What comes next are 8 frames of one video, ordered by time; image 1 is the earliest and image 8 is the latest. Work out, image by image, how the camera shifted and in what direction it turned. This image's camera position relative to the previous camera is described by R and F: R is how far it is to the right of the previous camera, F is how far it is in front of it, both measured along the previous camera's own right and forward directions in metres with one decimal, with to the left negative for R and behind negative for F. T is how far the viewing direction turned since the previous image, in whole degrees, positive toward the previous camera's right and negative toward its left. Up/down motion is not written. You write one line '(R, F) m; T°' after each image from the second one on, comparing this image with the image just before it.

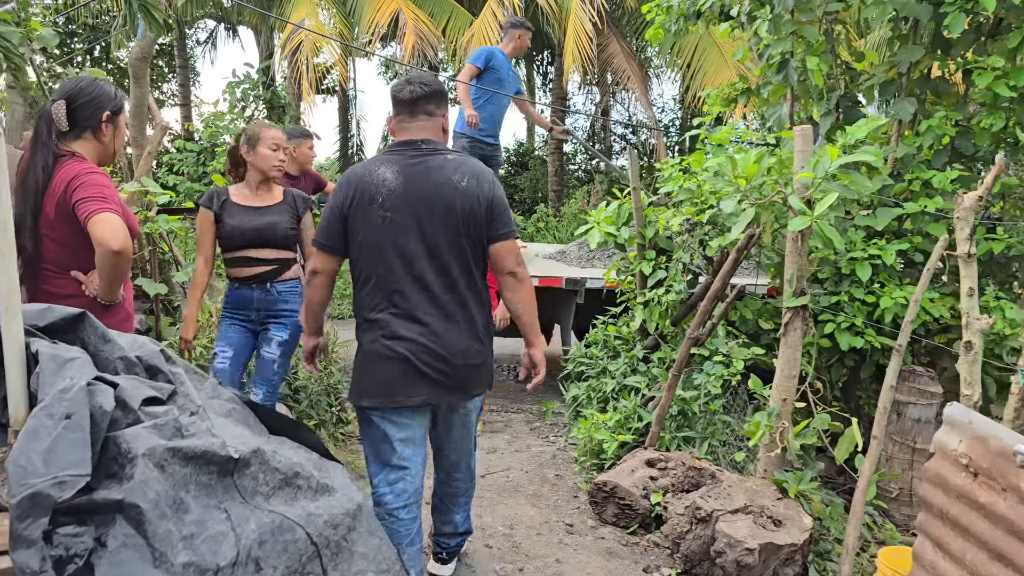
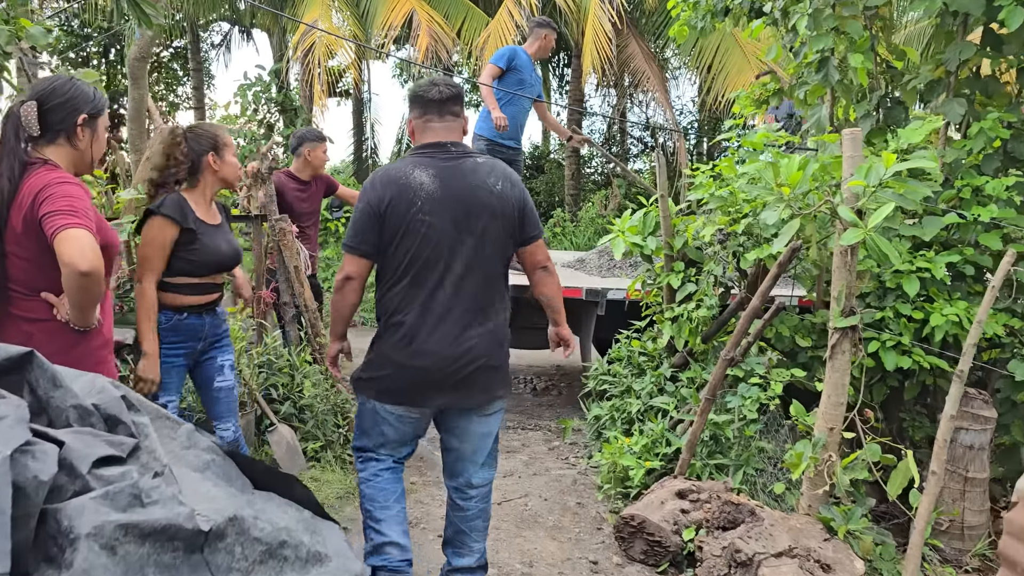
(0.0, +0.3) m; -1°
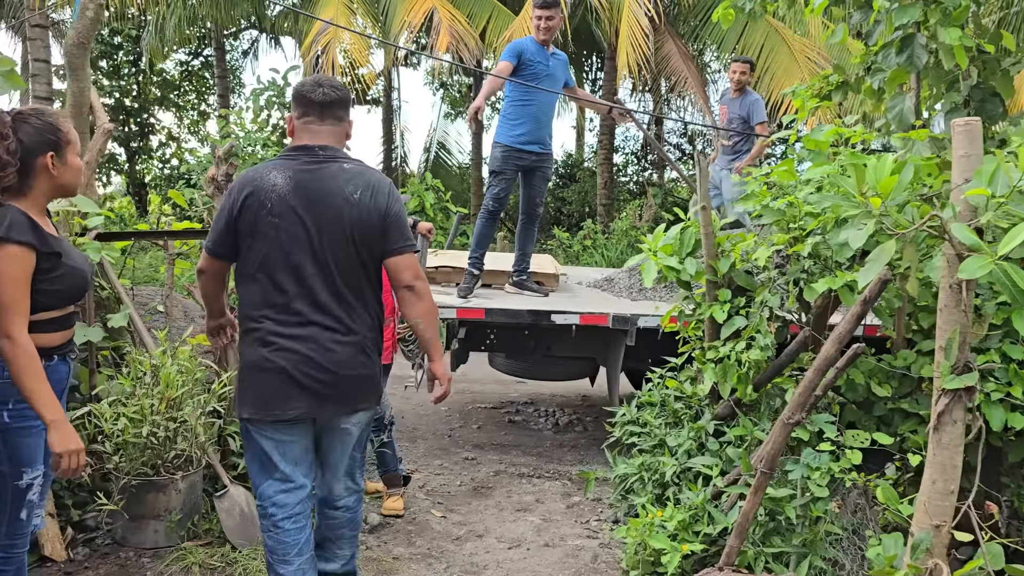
(+0.1, +0.8) m; -2°
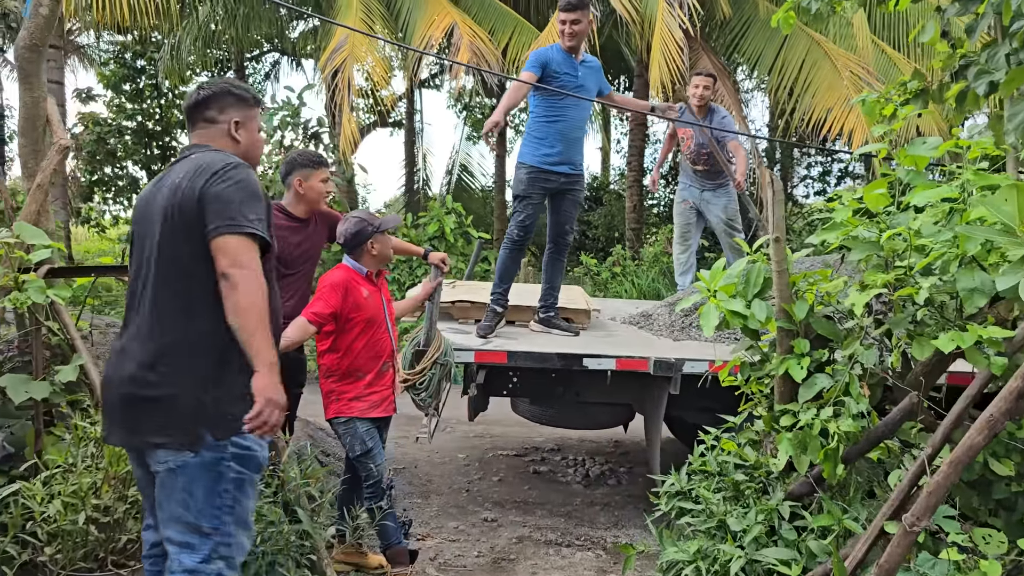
(0.0, +0.6) m; -2°
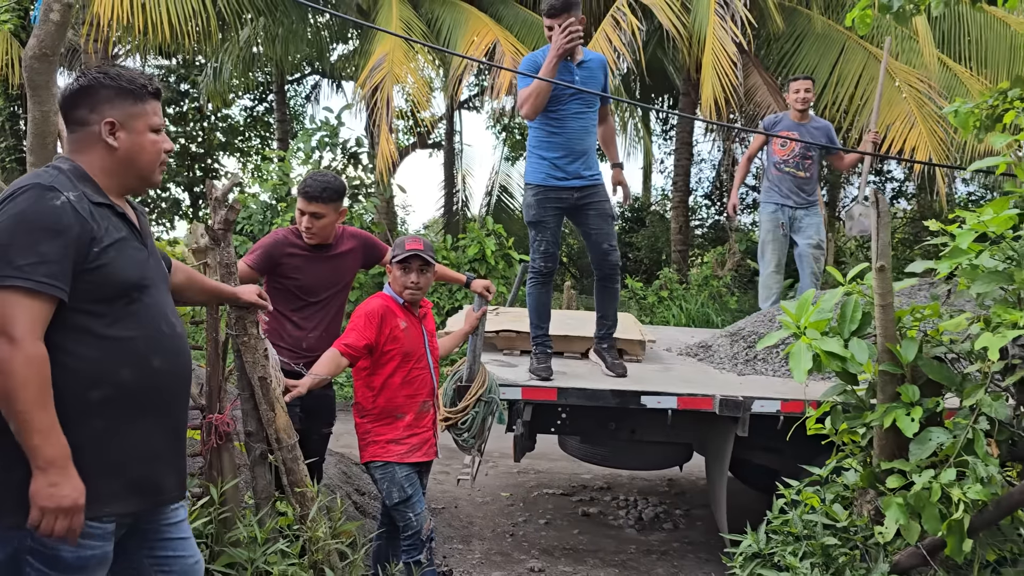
(-0.1, +0.3) m; -3°
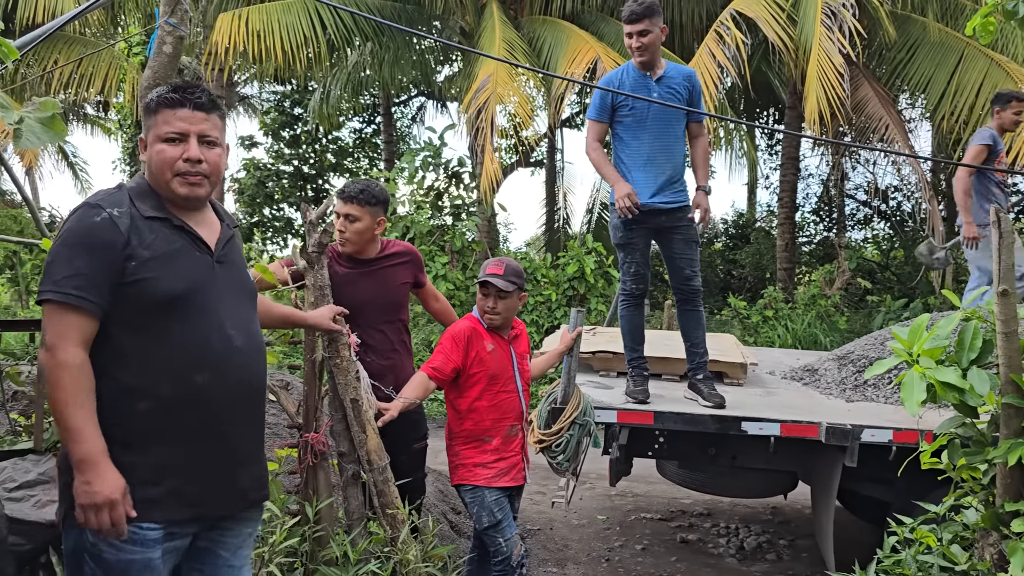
(0.0, 0.0) m; -7°
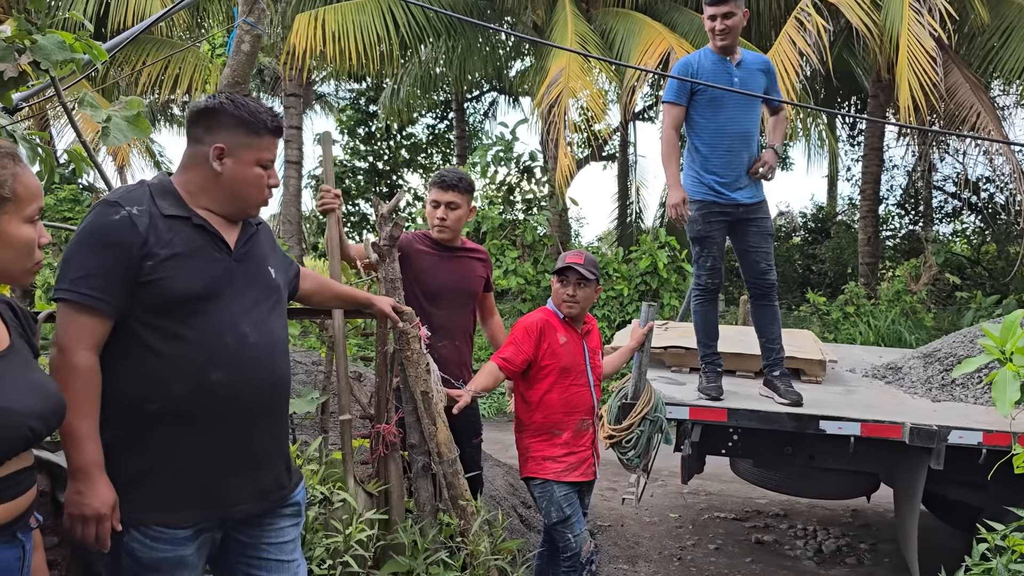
(0.0, 0.0) m; -5°
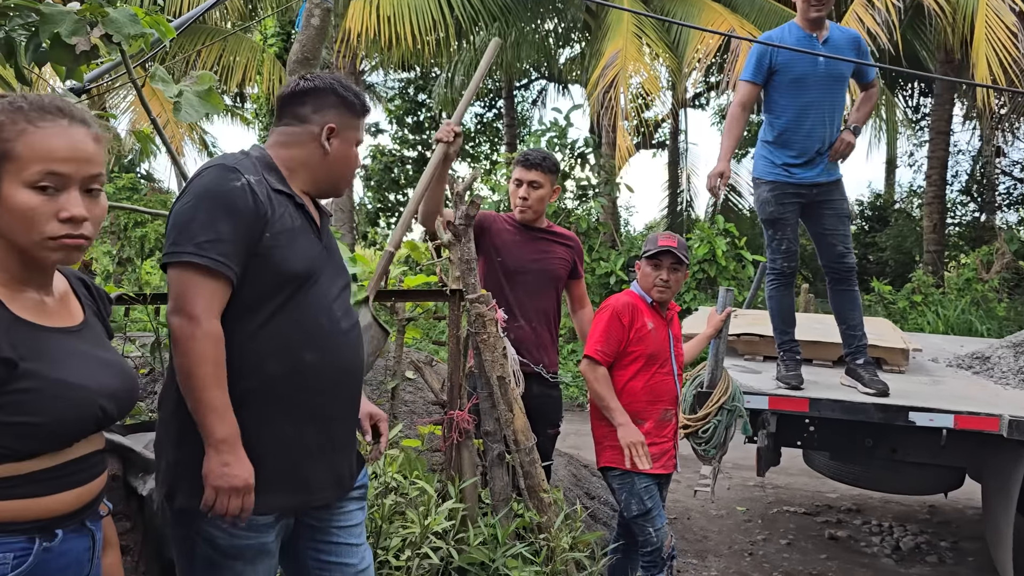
(-0.1, +0.1) m; -3°
